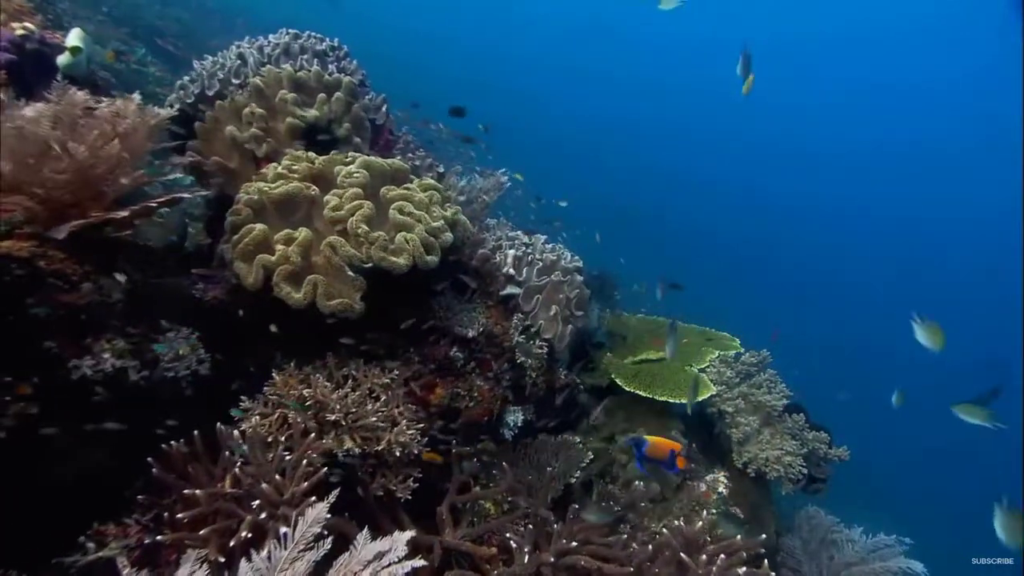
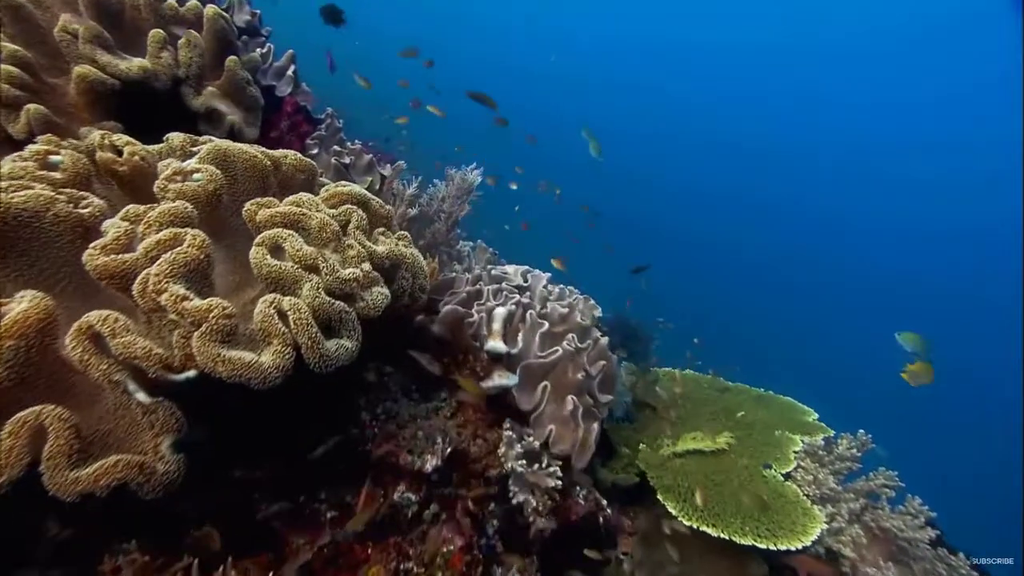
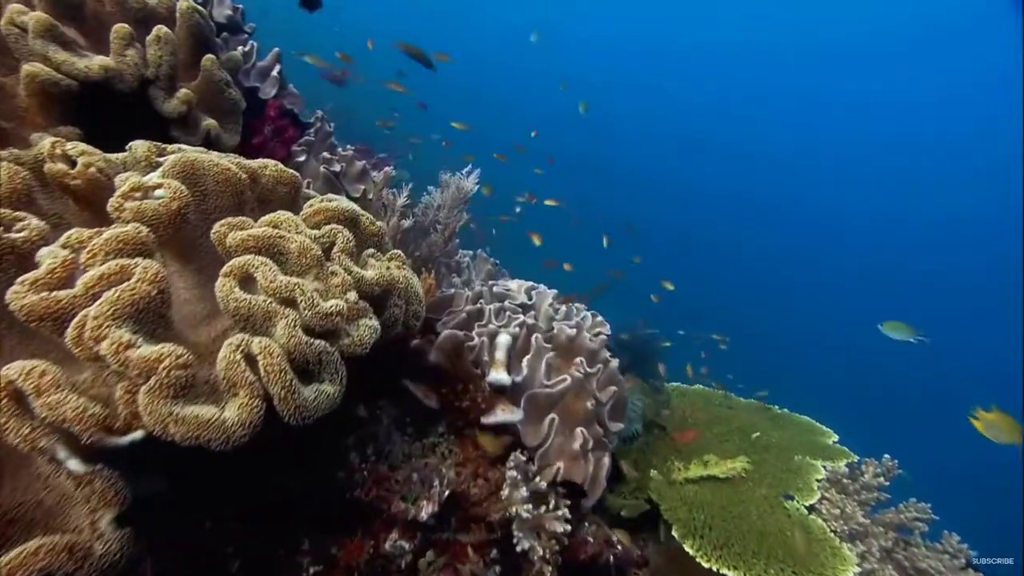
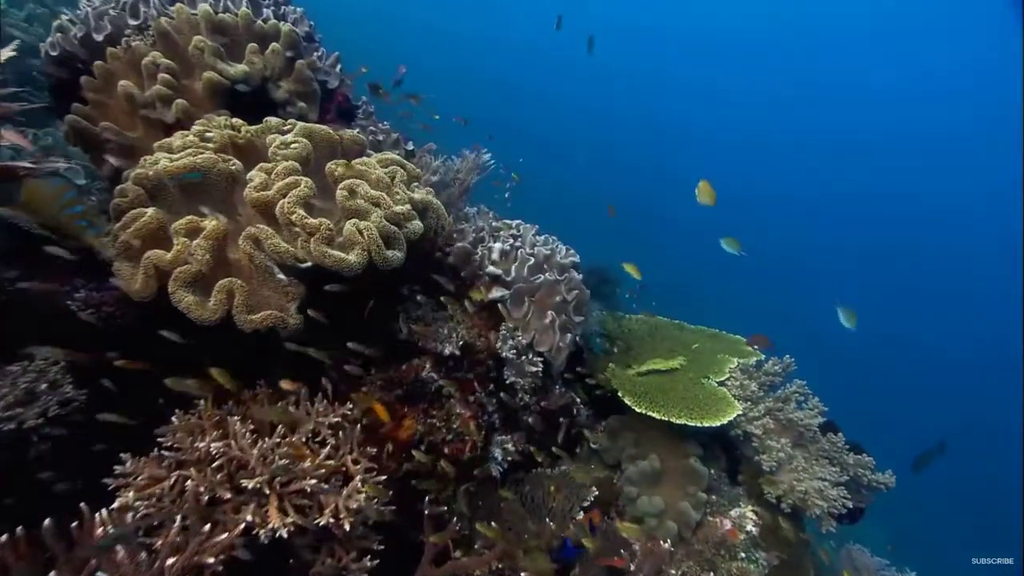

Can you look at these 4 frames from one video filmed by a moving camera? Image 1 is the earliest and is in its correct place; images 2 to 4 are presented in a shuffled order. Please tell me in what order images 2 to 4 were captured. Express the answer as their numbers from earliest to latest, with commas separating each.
4, 2, 3
